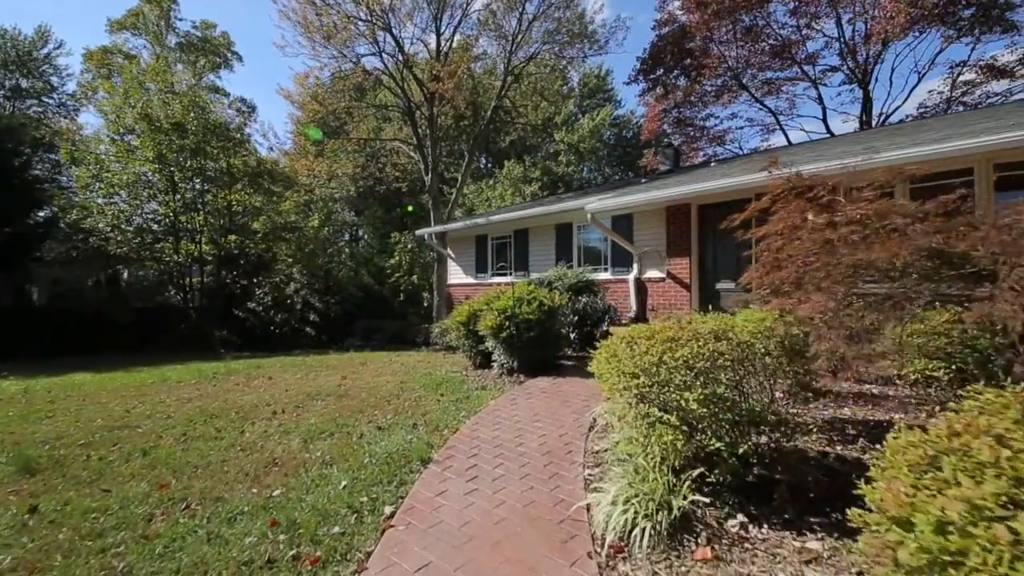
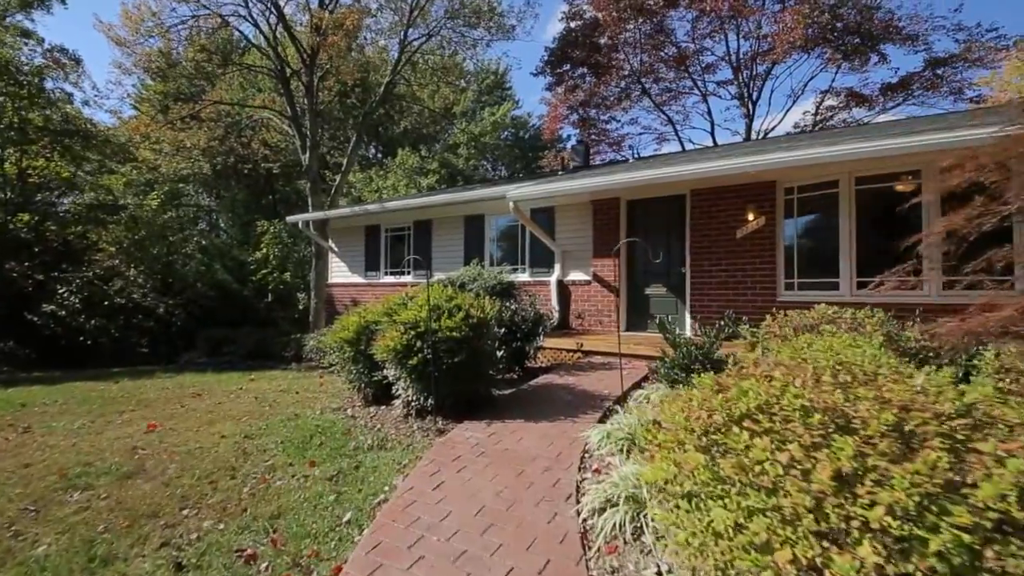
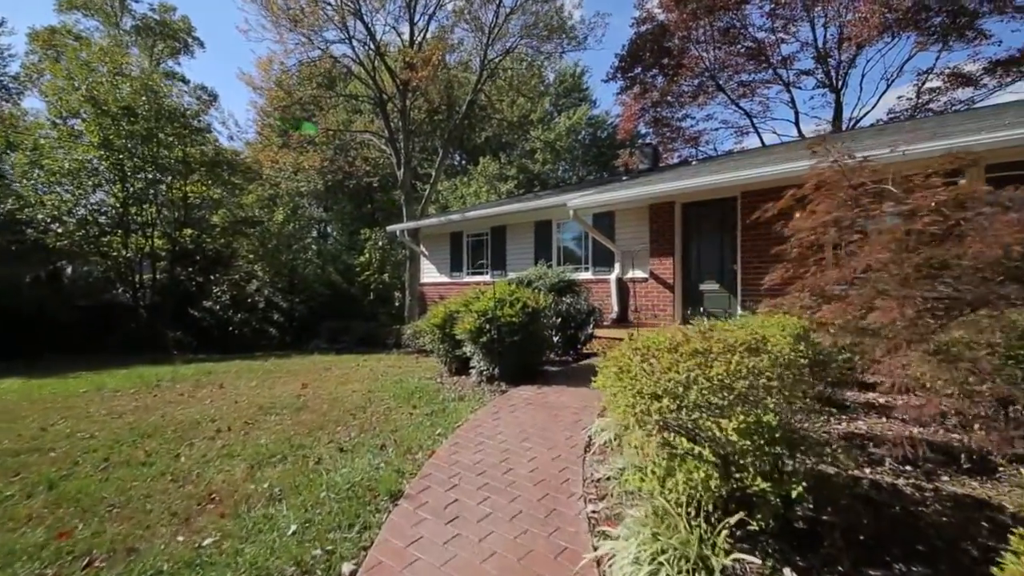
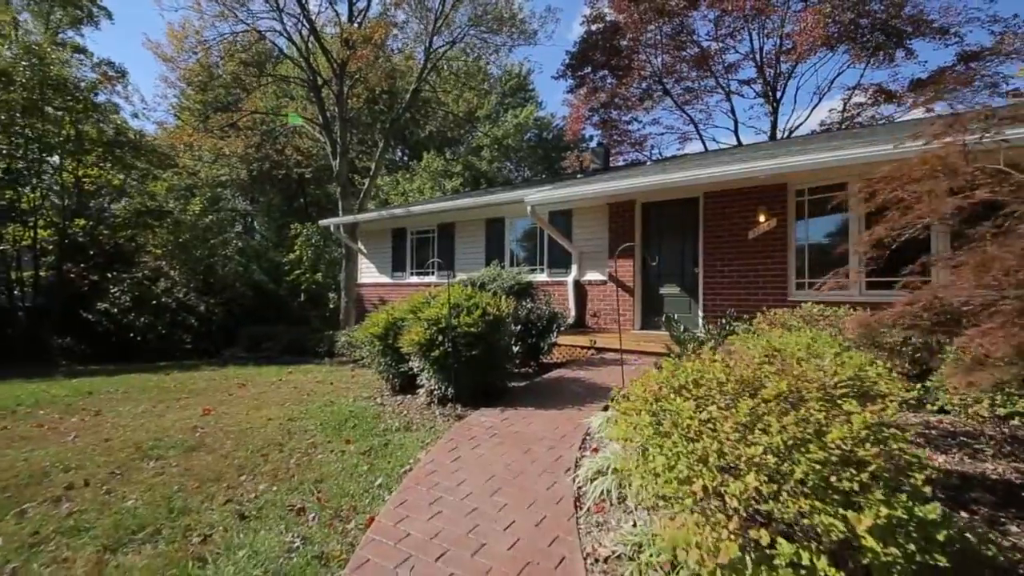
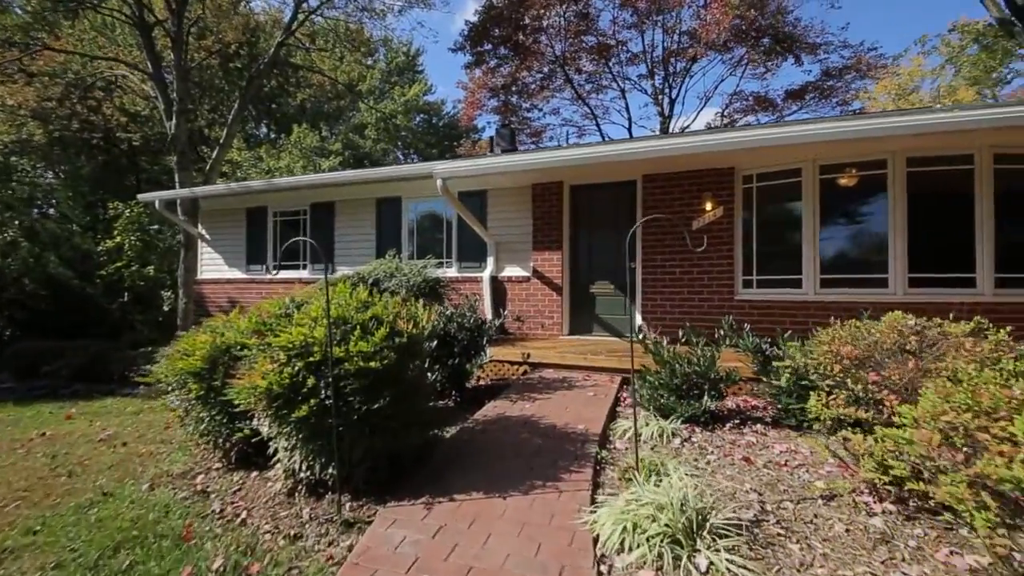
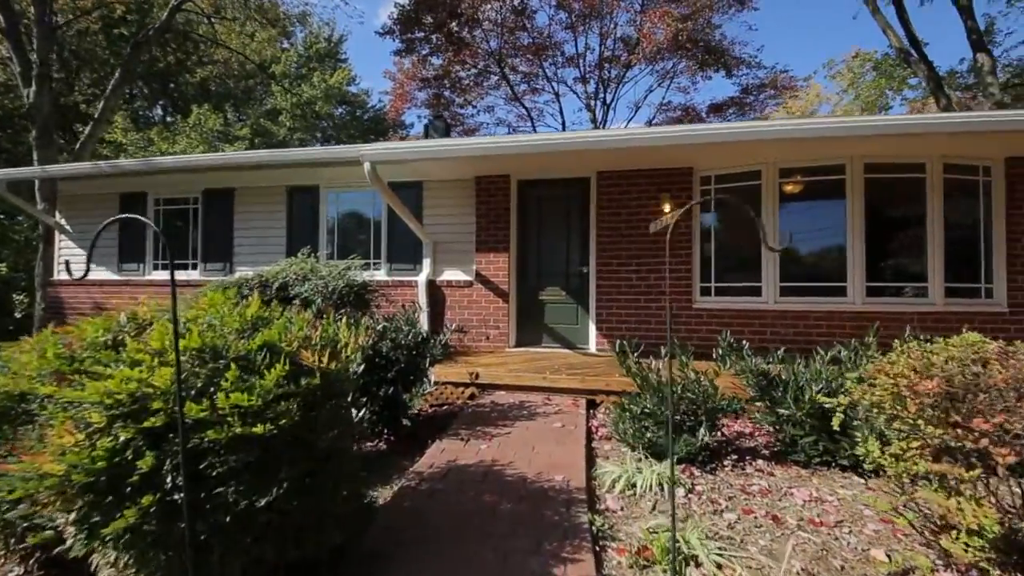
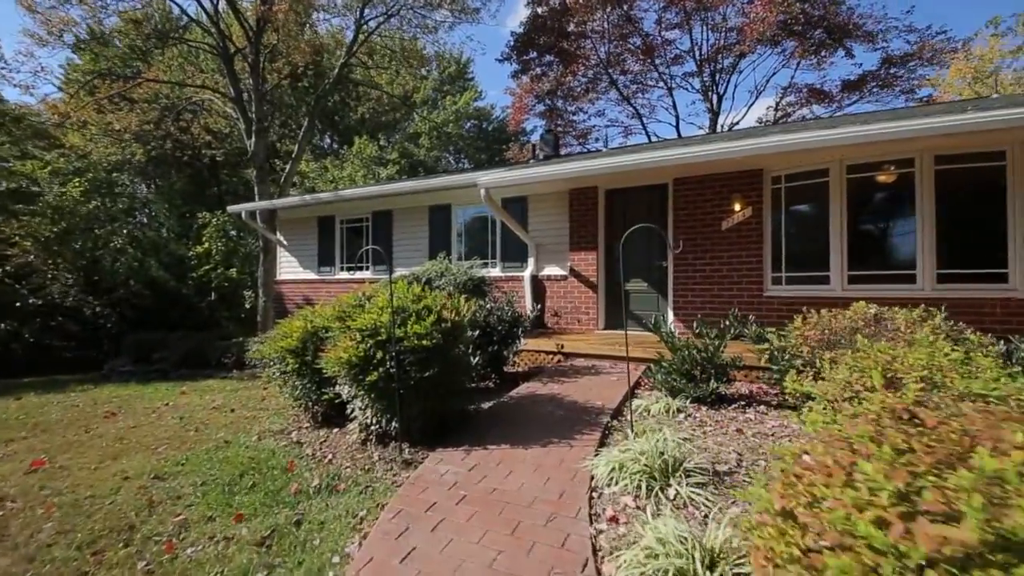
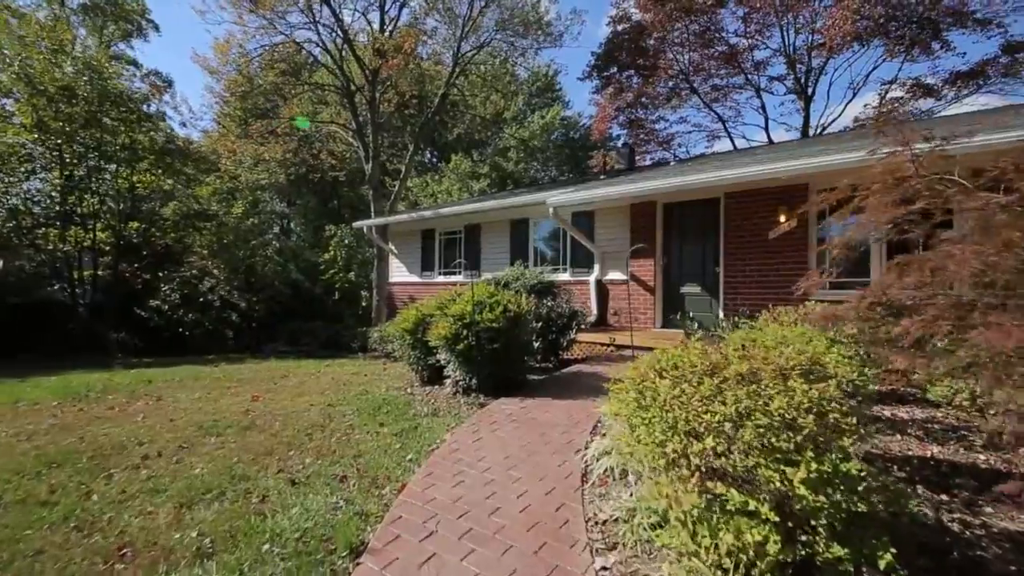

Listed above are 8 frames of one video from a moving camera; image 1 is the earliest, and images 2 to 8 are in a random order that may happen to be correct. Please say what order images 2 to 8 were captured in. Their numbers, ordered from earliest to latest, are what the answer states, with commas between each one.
3, 8, 4, 2, 7, 5, 6
